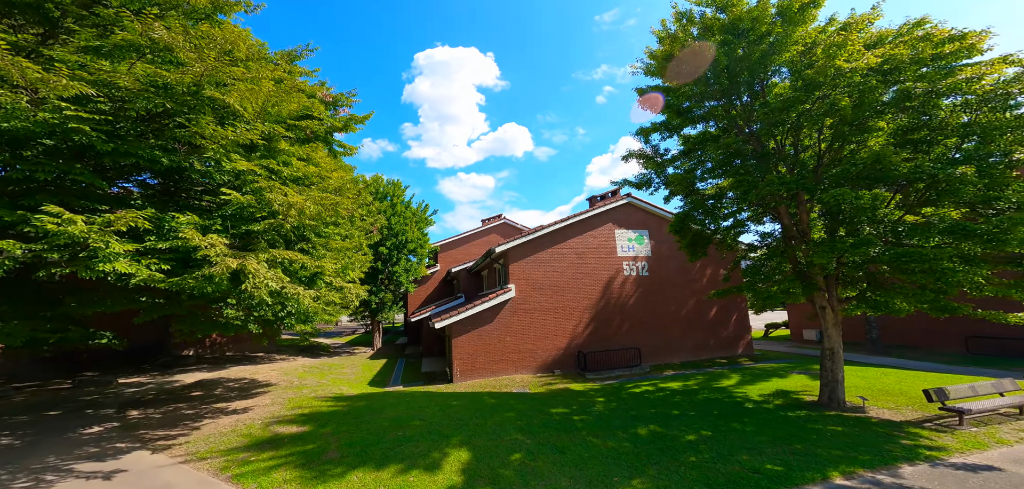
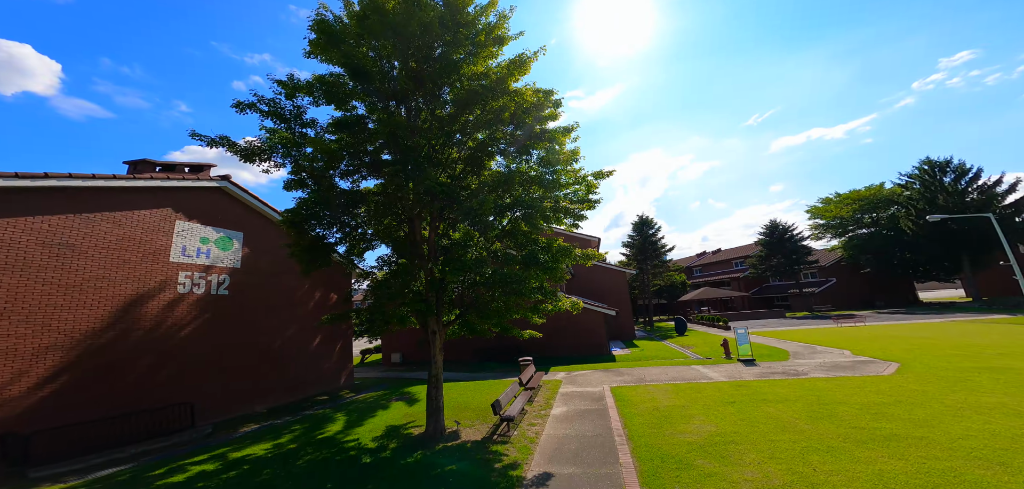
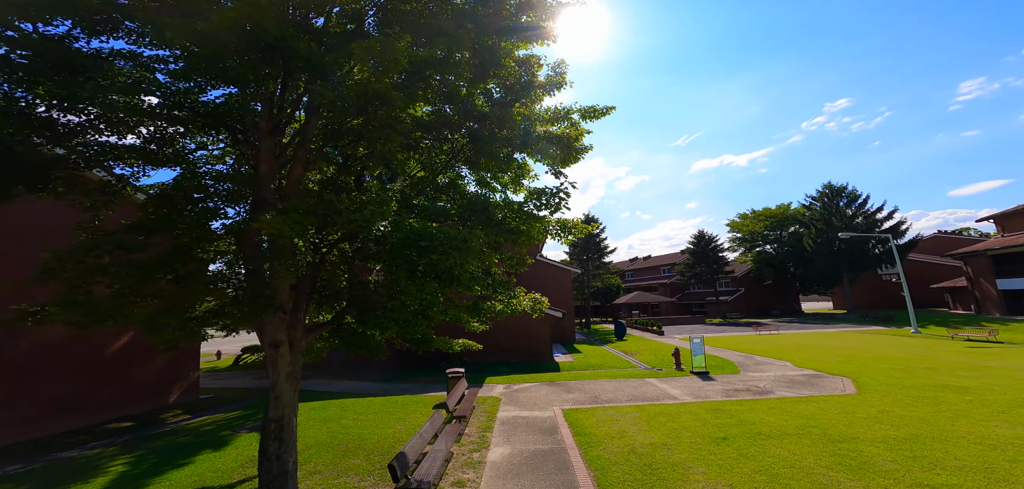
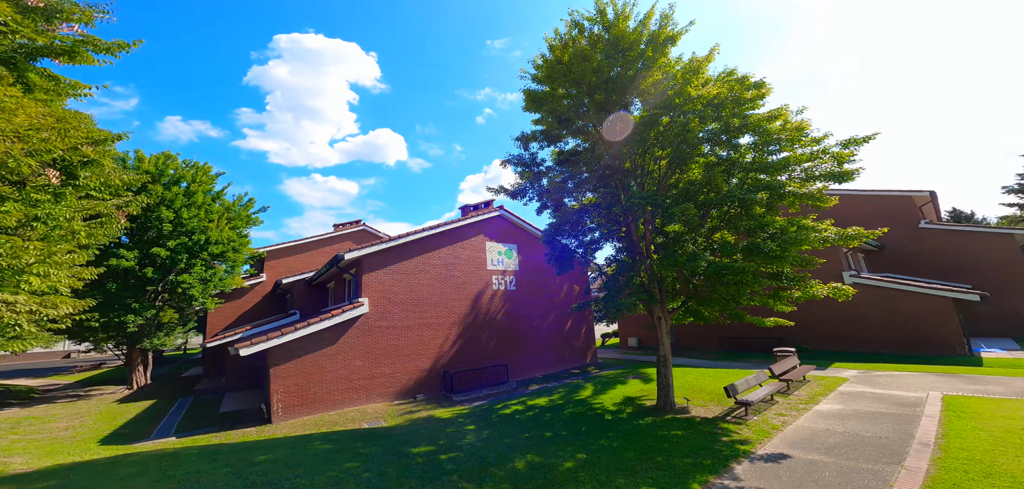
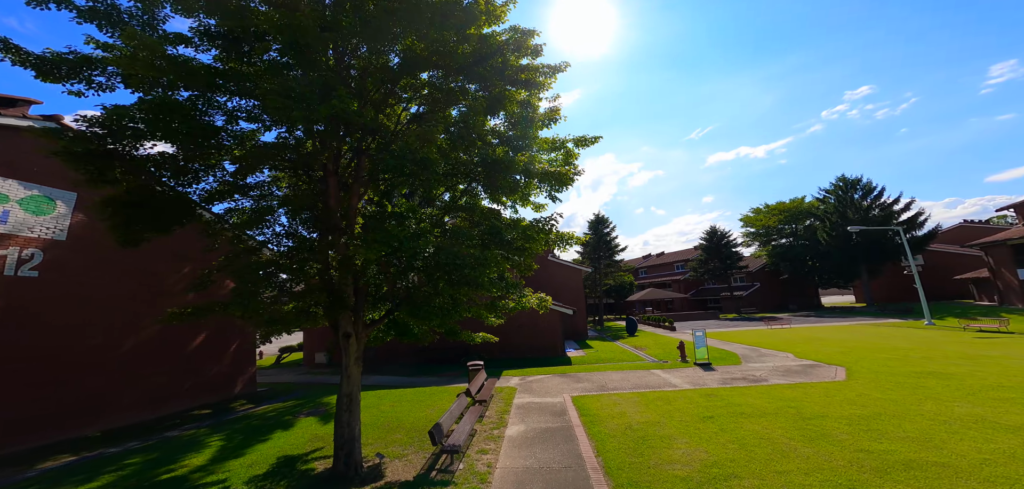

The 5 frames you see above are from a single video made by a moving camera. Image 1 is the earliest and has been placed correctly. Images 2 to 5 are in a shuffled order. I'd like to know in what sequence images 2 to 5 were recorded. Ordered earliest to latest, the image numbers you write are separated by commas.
4, 2, 5, 3
